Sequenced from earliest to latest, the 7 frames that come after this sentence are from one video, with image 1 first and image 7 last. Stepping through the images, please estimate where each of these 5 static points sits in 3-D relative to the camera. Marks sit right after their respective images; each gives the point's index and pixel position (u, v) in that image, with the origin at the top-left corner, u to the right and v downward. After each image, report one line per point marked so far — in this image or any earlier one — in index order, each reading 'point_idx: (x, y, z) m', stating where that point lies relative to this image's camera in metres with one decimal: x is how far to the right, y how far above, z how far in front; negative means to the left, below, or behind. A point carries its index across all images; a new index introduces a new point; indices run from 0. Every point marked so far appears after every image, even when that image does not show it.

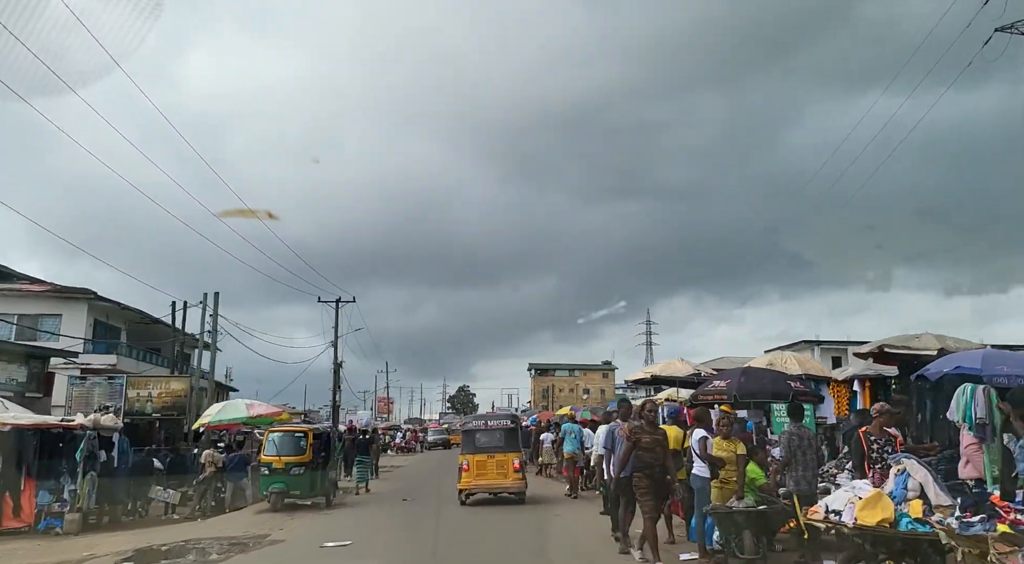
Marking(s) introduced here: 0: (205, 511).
0: (-6.1, -4.5, +15.5) m
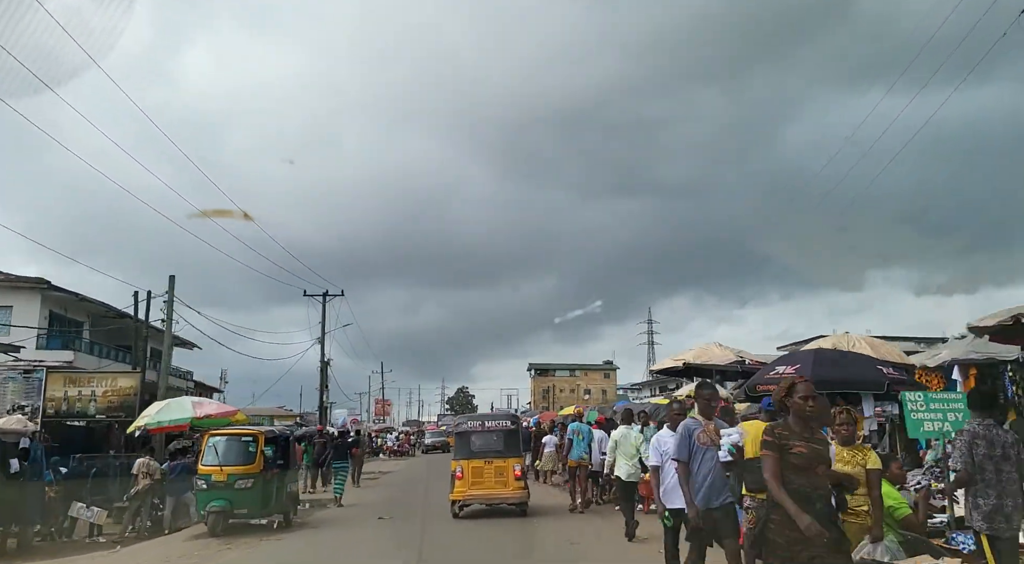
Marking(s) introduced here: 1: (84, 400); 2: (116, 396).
0: (-6.1, -4.1, +12.8) m
1: (-10.4, -2.9, +19.2) m
2: (-9.7, -2.8, +19.3) m
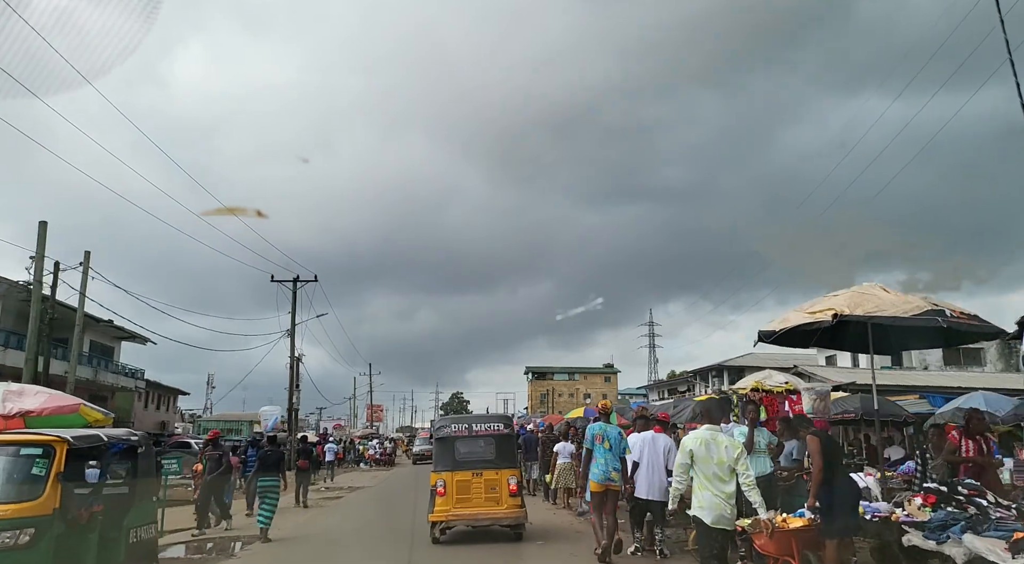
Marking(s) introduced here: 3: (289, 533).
0: (-6.0, -3.1, +7.6) m
1: (-10.4, -2.0, +14.0) m
2: (-9.7, -1.9, +14.1) m
3: (-5.1, -5.6, +17.7) m
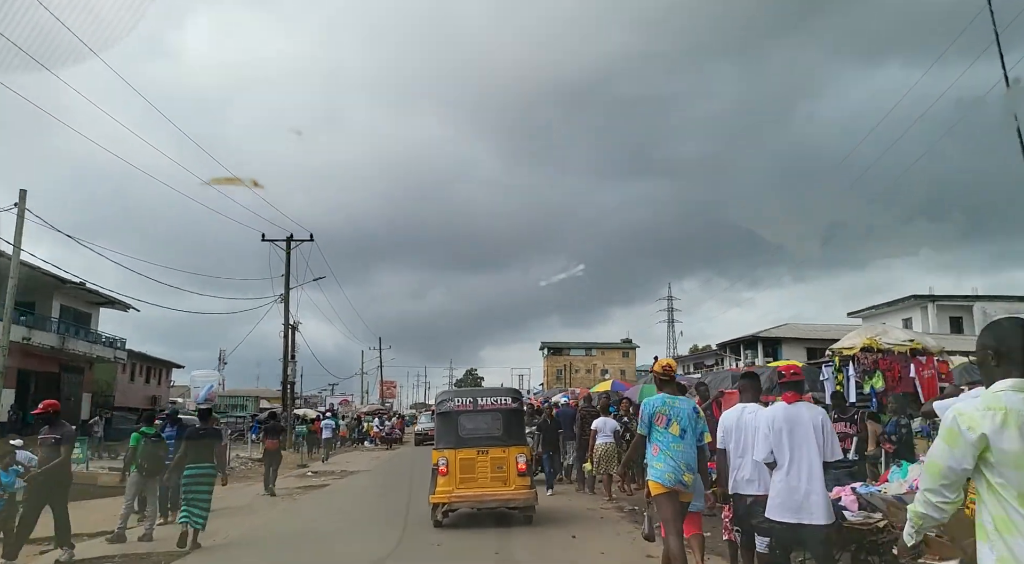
0: (-5.7, -2.3, +4.1) m
1: (-10.0, -1.0, +10.5) m
2: (-9.3, -0.9, +10.7) m
3: (-4.7, -4.5, +14.2) m
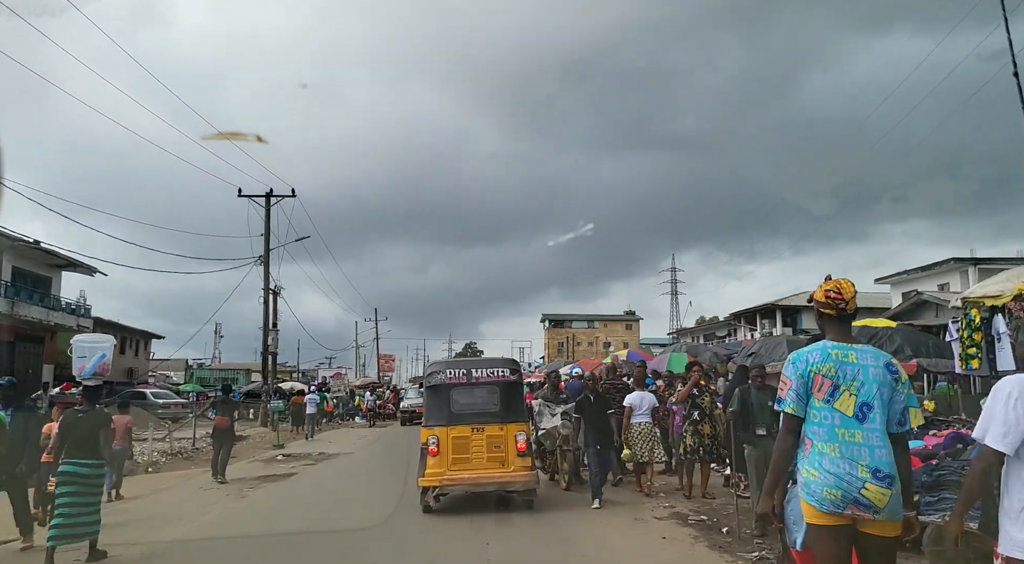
0: (-5.5, -1.7, +1.1) m
1: (-9.8, -0.2, +7.5) m
2: (-9.1, -0.1, +7.6) m
3: (-4.5, -3.6, +11.3) m
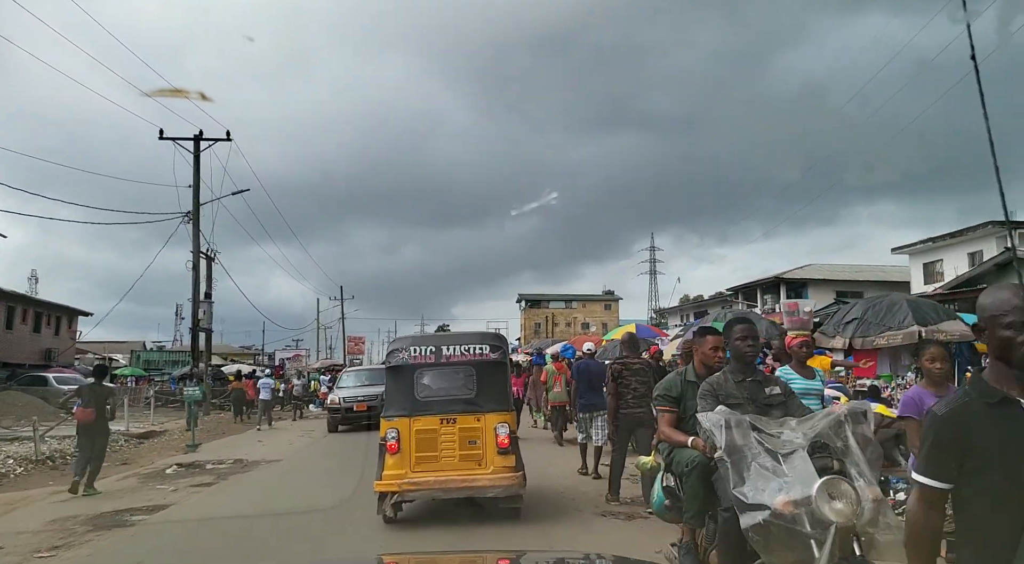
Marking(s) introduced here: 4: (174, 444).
0: (-5.1, -1.2, -3.6) m
1: (-9.7, +0.5, +2.6) m
2: (-9.0, +0.6, +2.7) m
3: (-4.5, -2.8, +6.7) m
4: (-6.9, -3.3, +16.0) m
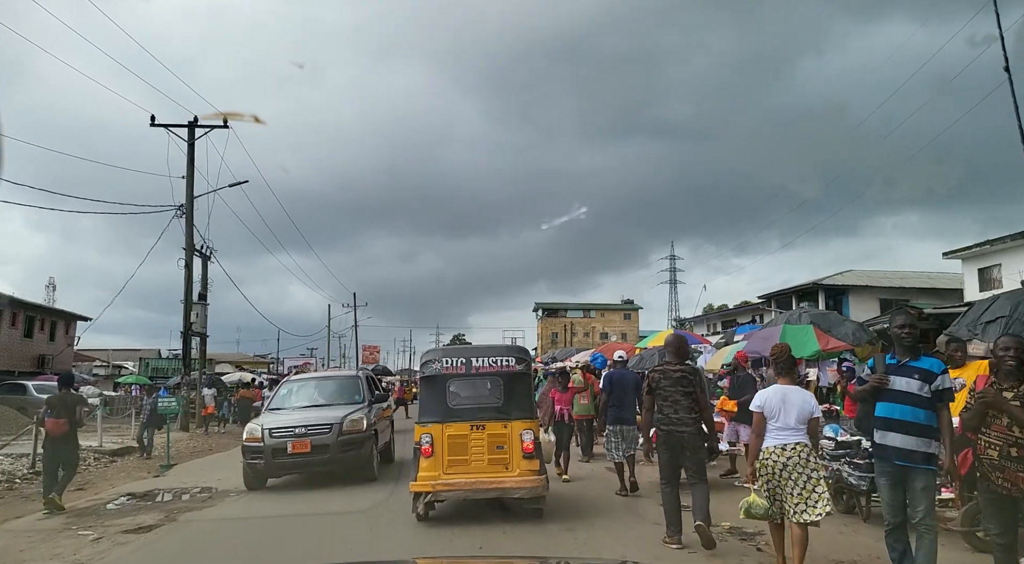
0: (-5.1, -0.8, -5.8) m
1: (-9.5, +0.8, +0.5) m
2: (-8.7, +0.9, +0.7) m
3: (-4.2, -2.6, +4.5) m
4: (-6.4, -3.2, +13.8) m
